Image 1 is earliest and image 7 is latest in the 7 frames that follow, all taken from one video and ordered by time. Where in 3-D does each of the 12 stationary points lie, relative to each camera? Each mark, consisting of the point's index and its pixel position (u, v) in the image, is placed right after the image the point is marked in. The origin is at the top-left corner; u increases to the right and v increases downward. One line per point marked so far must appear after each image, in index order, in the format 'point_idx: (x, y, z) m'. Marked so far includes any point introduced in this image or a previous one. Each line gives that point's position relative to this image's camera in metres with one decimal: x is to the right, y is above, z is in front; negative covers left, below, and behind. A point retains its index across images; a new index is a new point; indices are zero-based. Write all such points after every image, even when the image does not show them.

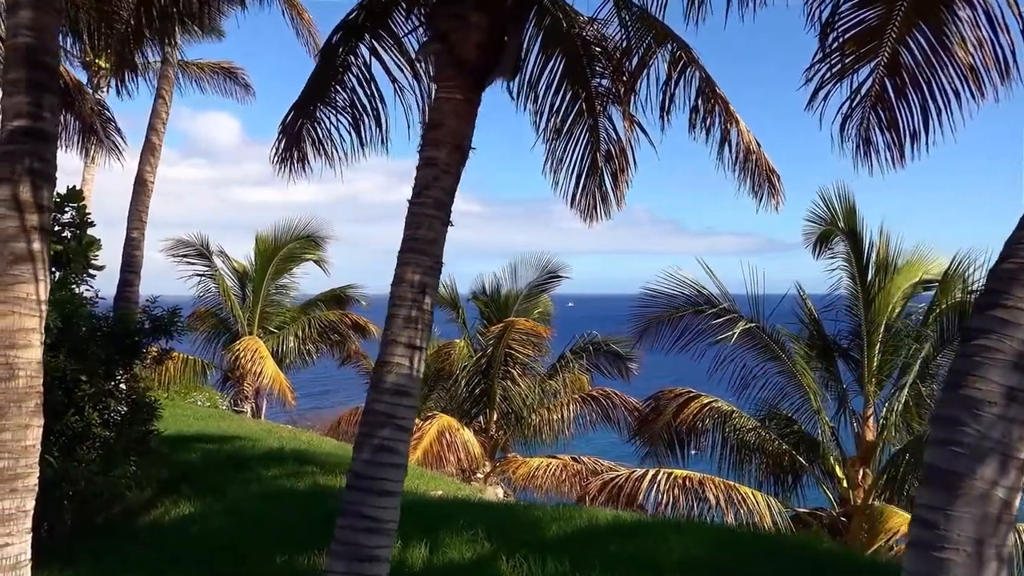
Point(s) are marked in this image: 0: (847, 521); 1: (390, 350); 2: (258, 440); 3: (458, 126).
0: (+4.0, -2.7, +9.5) m
1: (-0.6, -0.3, +3.7) m
2: (-3.0, -1.8, +9.7) m
3: (-0.3, +0.8, +4.0) m
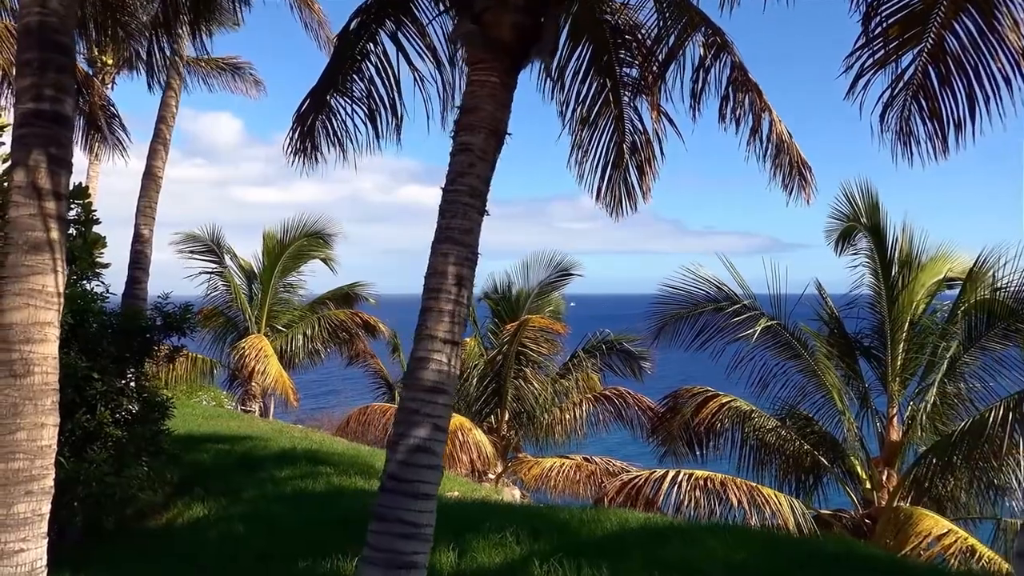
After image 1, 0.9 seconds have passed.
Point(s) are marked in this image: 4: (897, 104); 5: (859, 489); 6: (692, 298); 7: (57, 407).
0: (+4.2, -2.7, +9.3) m
1: (-0.4, -0.3, +3.5) m
2: (-2.8, -1.8, +9.5) m
3: (-0.1, +0.8, +3.8) m
4: (+2.5, +1.2, +5.3) m
5: (+4.3, -2.4, +9.9) m
6: (+2.3, -0.1, +10.1) m
7: (-2.0, -0.5, +3.6) m
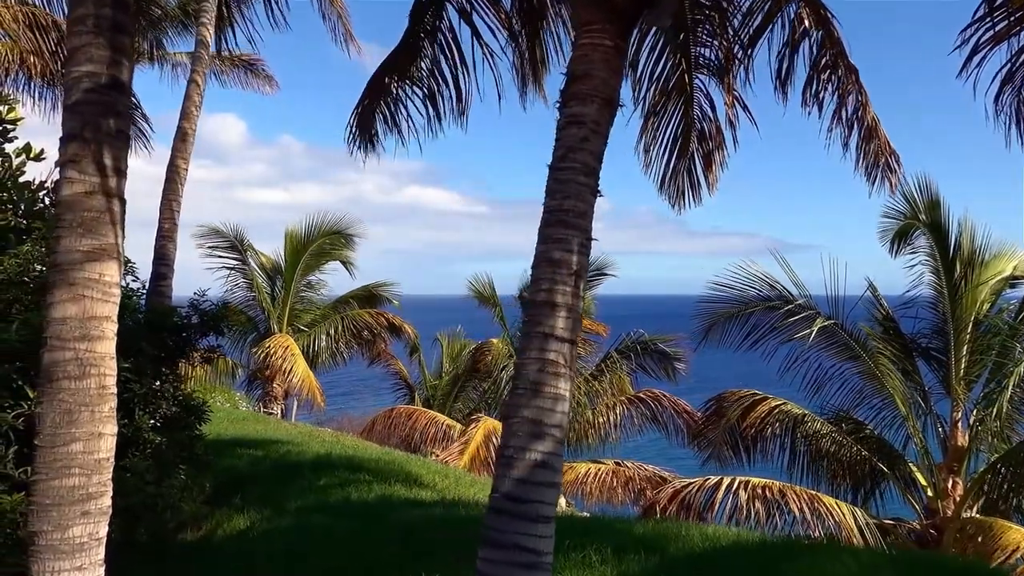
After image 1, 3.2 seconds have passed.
0: (+4.6, -2.7, +8.8) m
1: (+0.1, -0.2, +3.0) m
2: (-2.3, -1.8, +9.1) m
3: (+0.4, +0.9, +3.4) m
4: (+3.0, +1.2, +4.8) m
5: (+4.8, -2.4, +9.4) m
6: (+2.8, -0.1, +9.7) m
7: (-1.6, -0.5, +3.2) m
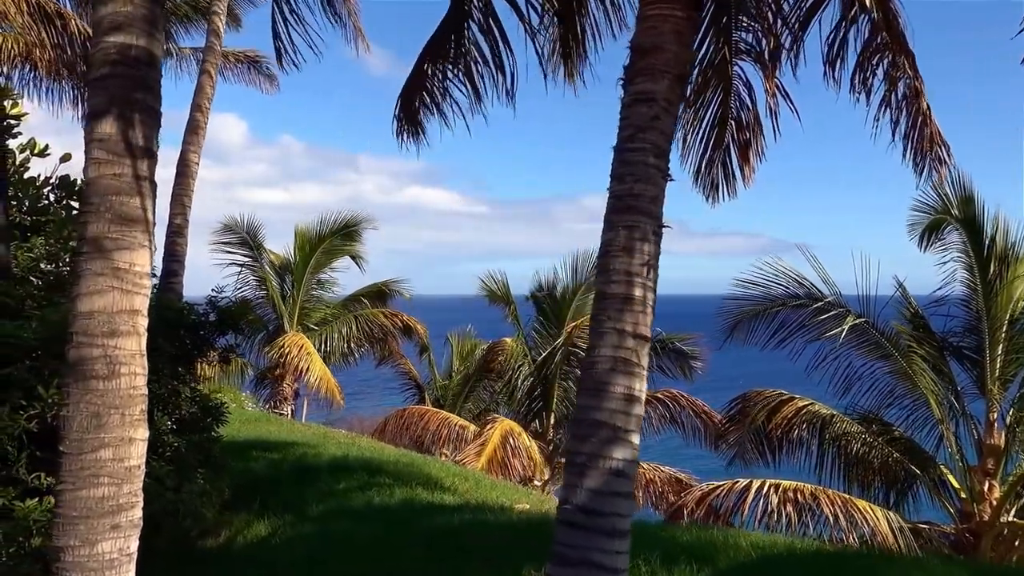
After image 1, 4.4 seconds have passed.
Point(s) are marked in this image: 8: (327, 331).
0: (+4.9, -2.7, +8.6) m
1: (+0.3, -0.2, +2.8) m
2: (-2.1, -1.7, +8.8) m
3: (+0.6, +0.9, +3.1) m
4: (+3.3, +1.3, +4.6) m
5: (+5.0, -2.4, +9.1) m
6: (+3.0, -0.1, +9.4) m
7: (-1.3, -0.5, +2.9) m
8: (-3.3, -0.8, +14.7) m
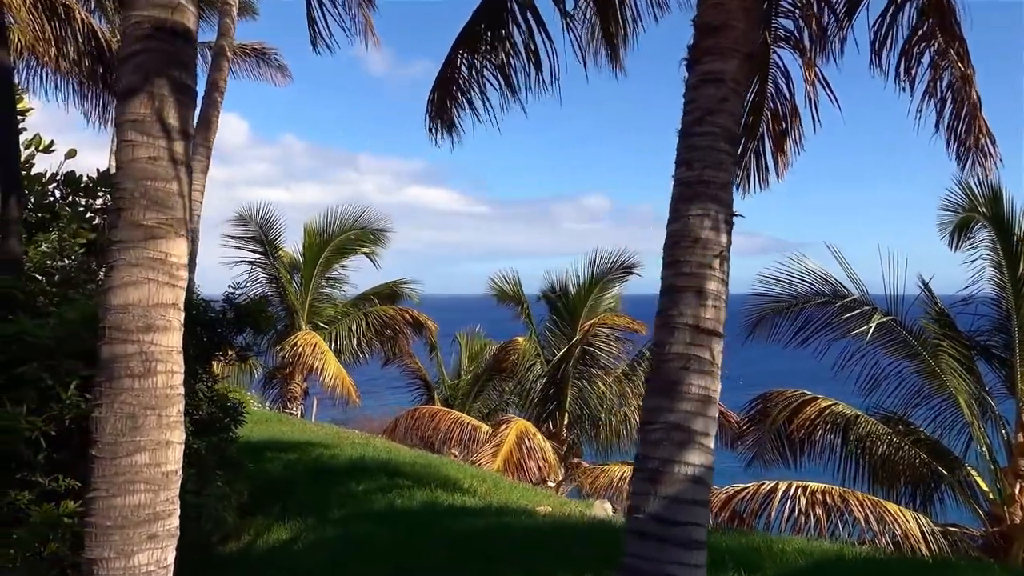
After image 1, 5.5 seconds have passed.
0: (+5.1, -2.6, +8.4) m
1: (+0.6, -0.2, +2.6) m
2: (-1.9, -1.7, +8.6) m
3: (+0.8, +0.9, +2.9) m
4: (+3.5, +1.3, +4.4) m
5: (+5.2, -2.4, +8.9) m
6: (+3.2, 0.0, +9.2) m
7: (-1.1, -0.4, +2.7) m
8: (-3.1, -0.7, +14.5) m
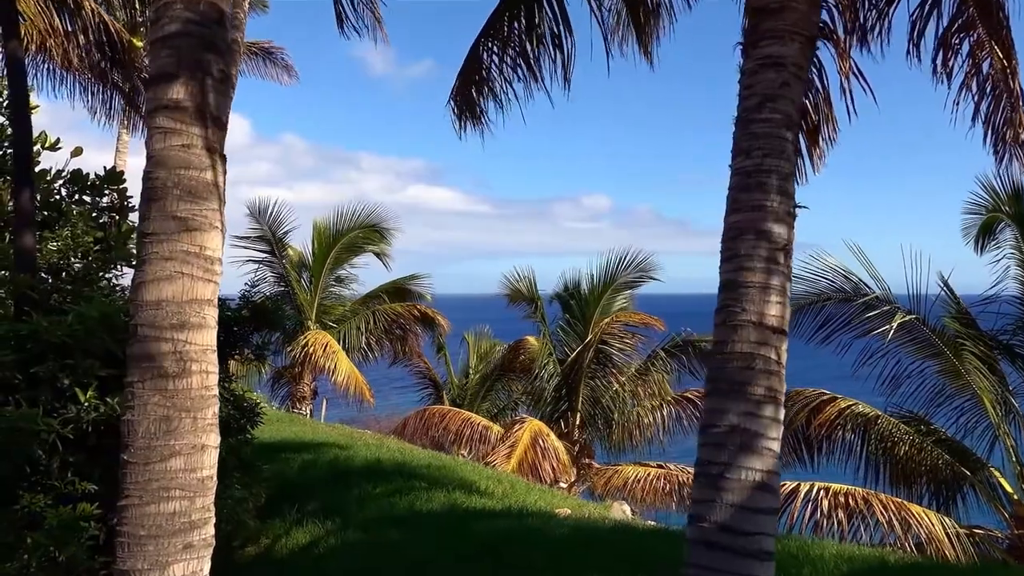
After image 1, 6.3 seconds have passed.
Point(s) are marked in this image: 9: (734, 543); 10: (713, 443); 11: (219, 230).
0: (+5.3, -2.6, +8.2) m
1: (+0.7, -0.1, +2.4) m
2: (-1.7, -1.7, +8.5) m
3: (+1.0, +0.9, +2.7) m
4: (+3.6, +1.3, +4.2) m
5: (+5.4, -2.4, +8.8) m
6: (+3.4, 0.0, +9.0) m
7: (-0.9, -0.4, +2.6) m
8: (-3.0, -0.7, +14.4) m
9: (+0.6, -0.7, +2.3) m
10: (+0.6, -0.5, +2.4) m
11: (-0.9, +0.2, +2.5) m
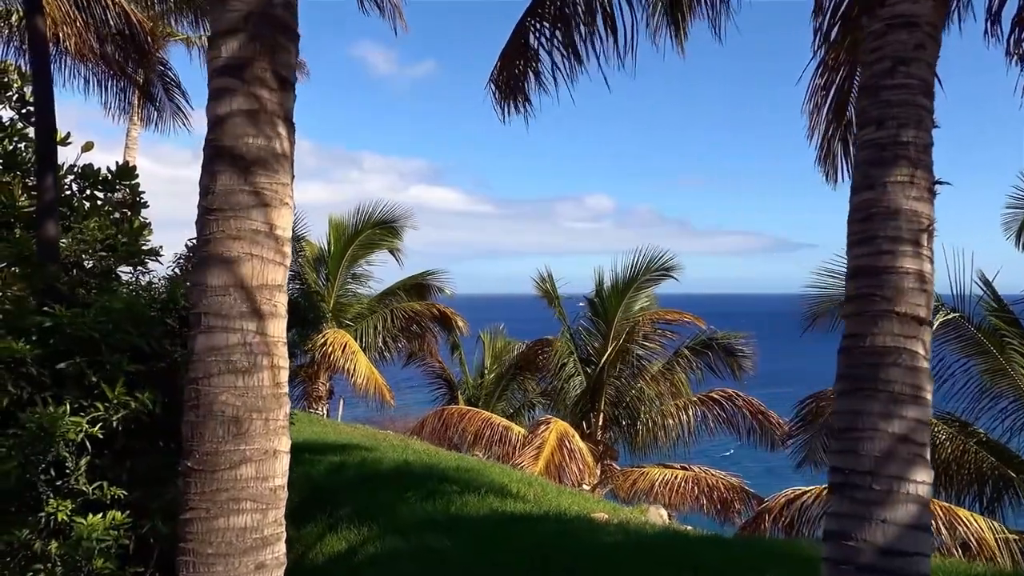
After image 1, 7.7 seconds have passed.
0: (+5.6, -2.6, +7.9) m
1: (+1.0, -0.1, +2.2) m
2: (-1.4, -1.6, +8.2) m
3: (+1.3, +1.0, +2.5) m
4: (+3.9, +1.3, +3.9) m
5: (+5.7, -2.3, +8.5) m
6: (+3.7, 0.0, +8.8) m
7: (-0.7, -0.4, +2.3) m
8: (-2.6, -0.7, +14.1) m
9: (+0.9, -0.7, +2.0) m
10: (+0.9, -0.4, +2.1) m
11: (-0.6, +0.2, +2.3) m
